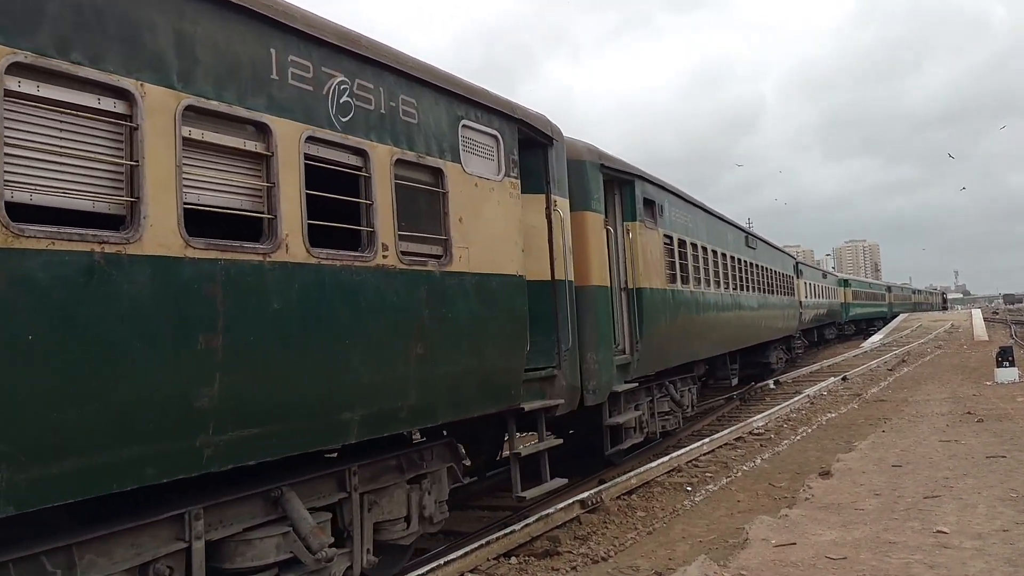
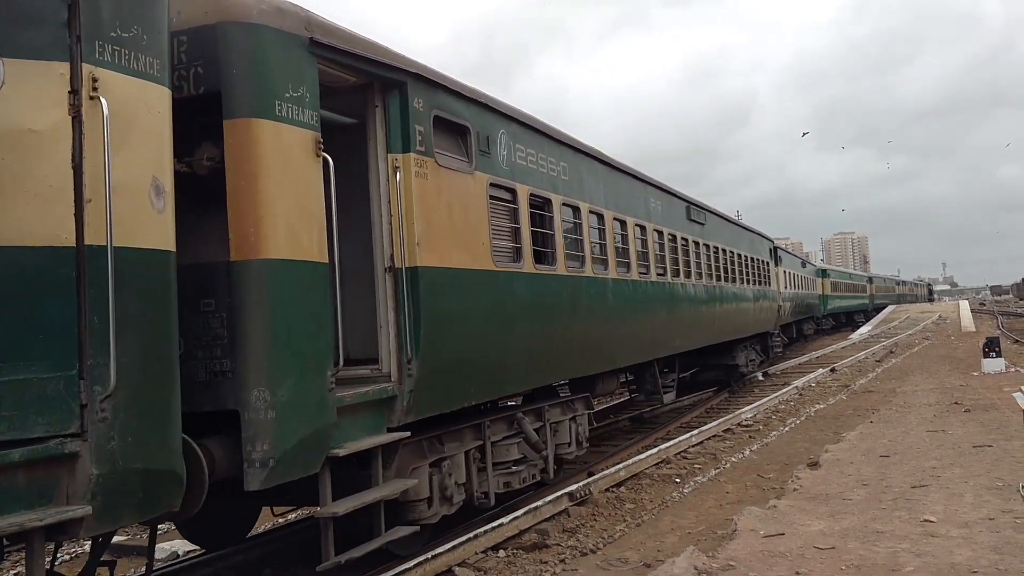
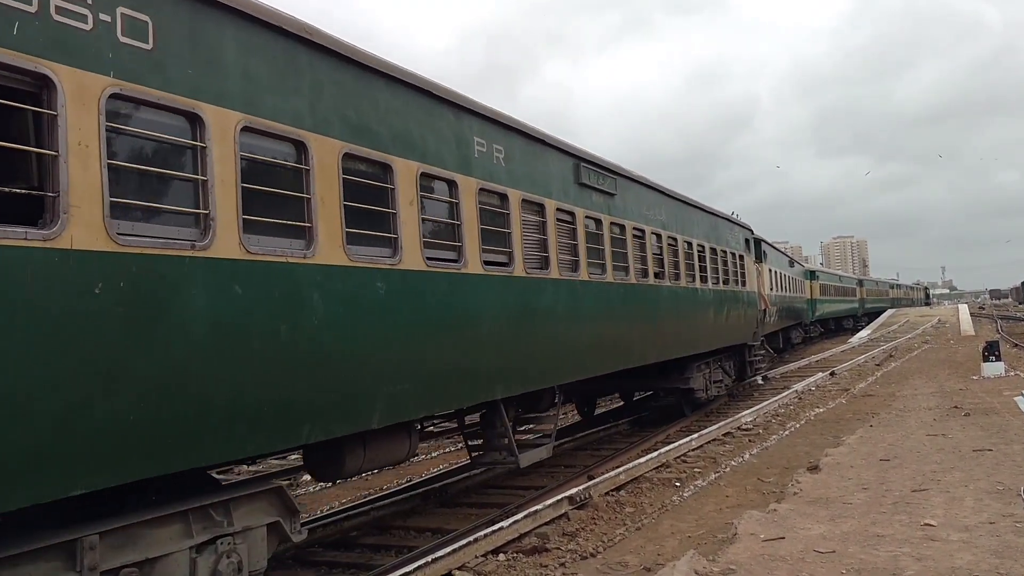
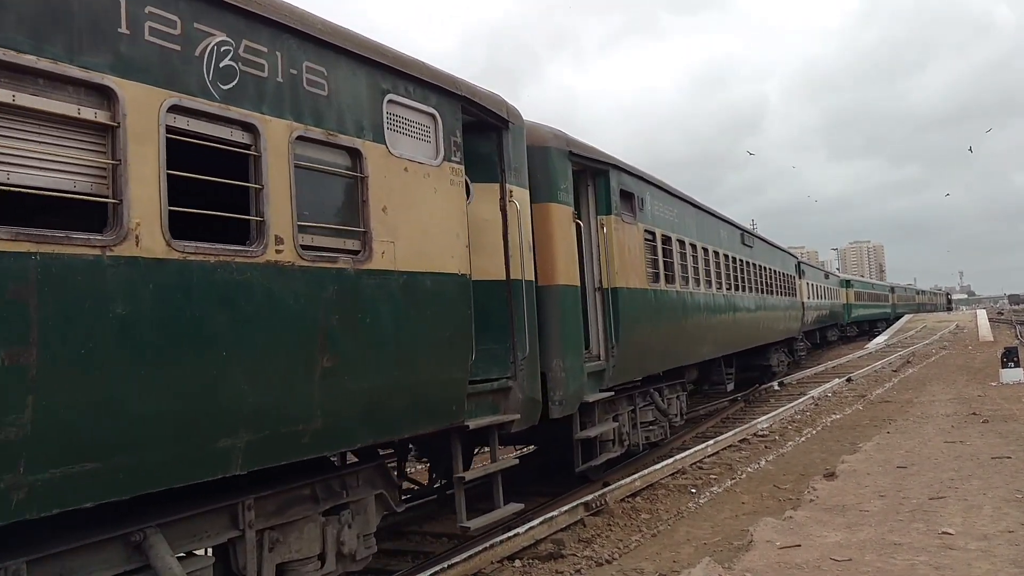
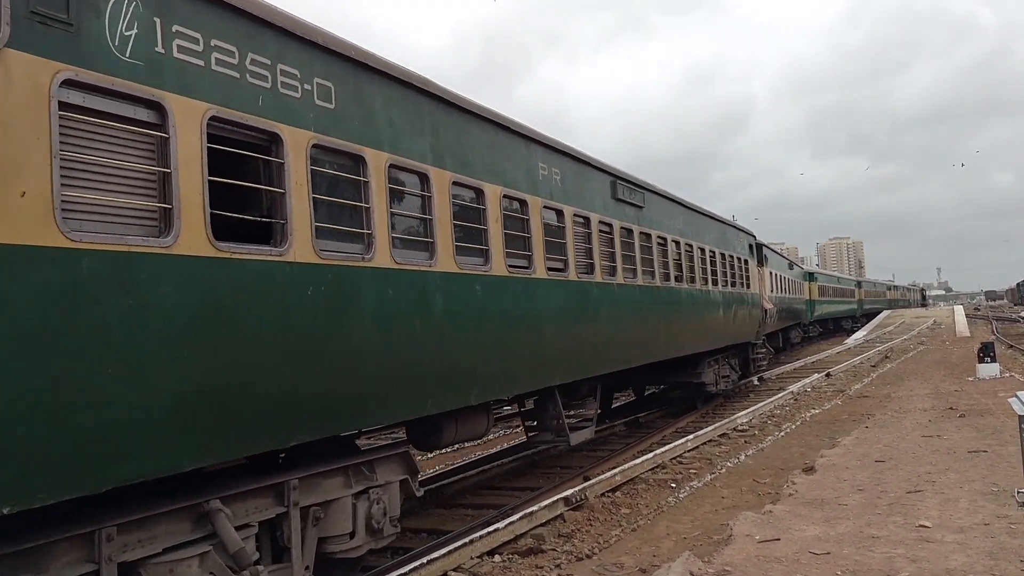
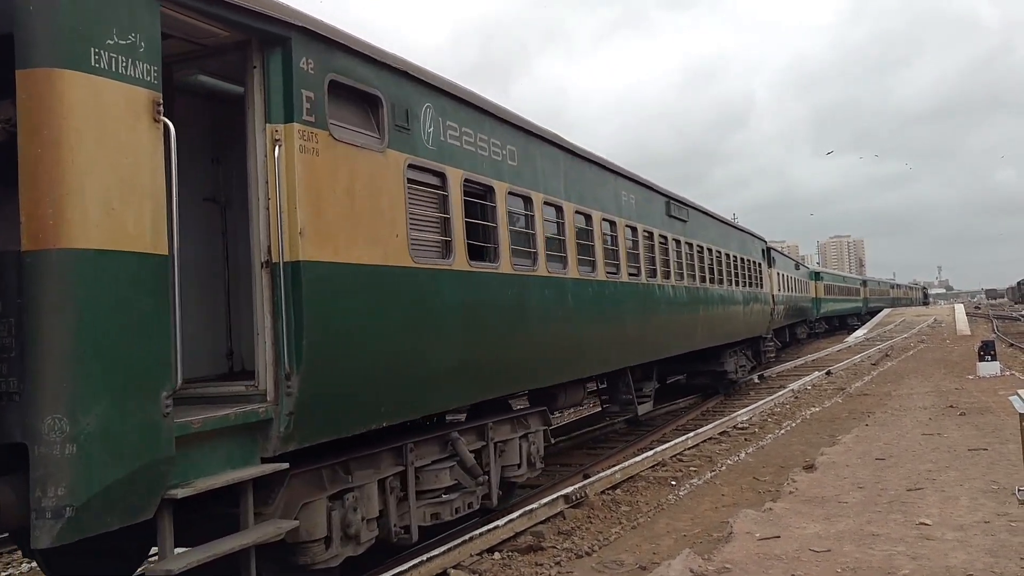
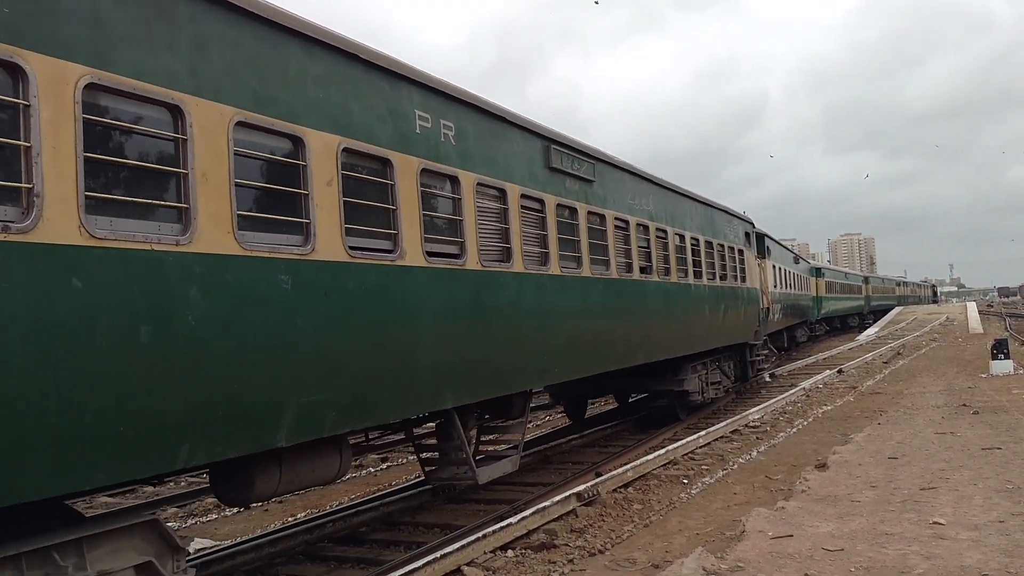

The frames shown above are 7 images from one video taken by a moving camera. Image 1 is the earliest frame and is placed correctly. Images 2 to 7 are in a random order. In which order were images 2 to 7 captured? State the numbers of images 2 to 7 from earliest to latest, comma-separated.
4, 2, 6, 5, 3, 7
